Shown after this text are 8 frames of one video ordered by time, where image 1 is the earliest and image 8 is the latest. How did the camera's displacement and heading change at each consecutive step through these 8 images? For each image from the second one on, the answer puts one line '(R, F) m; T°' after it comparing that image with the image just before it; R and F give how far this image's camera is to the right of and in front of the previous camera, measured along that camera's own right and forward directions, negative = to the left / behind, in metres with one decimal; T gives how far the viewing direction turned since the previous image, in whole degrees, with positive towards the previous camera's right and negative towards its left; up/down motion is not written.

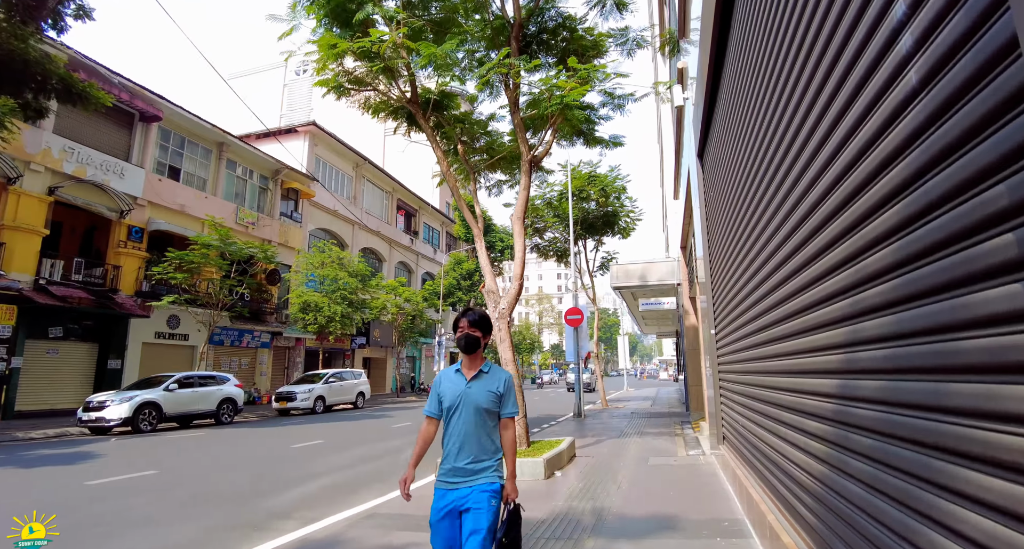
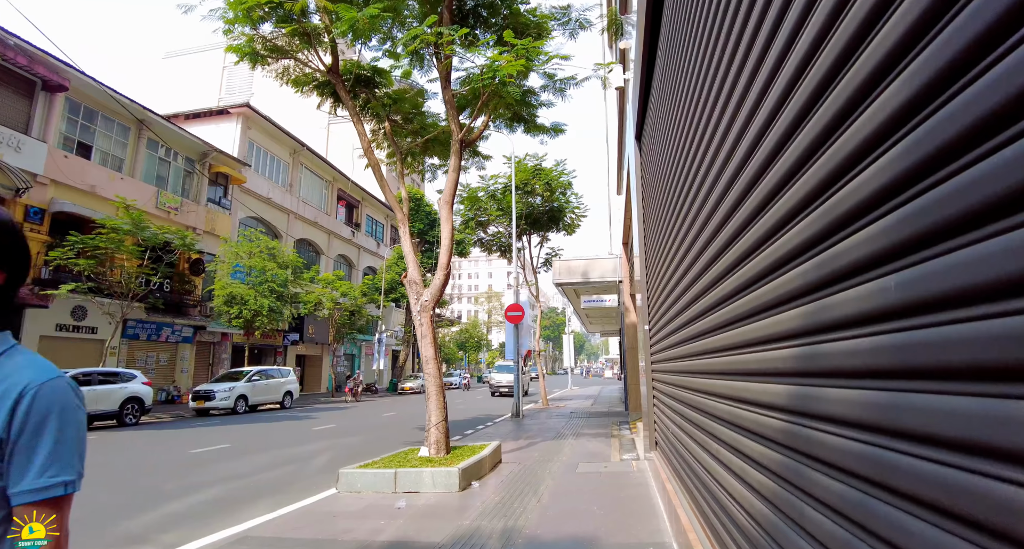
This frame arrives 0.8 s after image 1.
(+0.3, +0.6) m; +5°
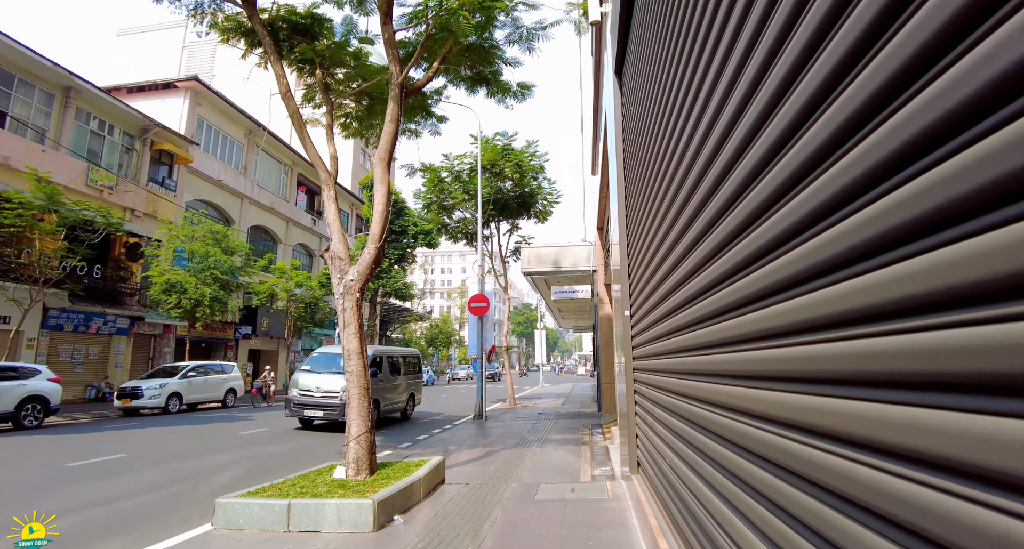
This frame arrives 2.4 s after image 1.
(+0.3, +1.4) m; +3°
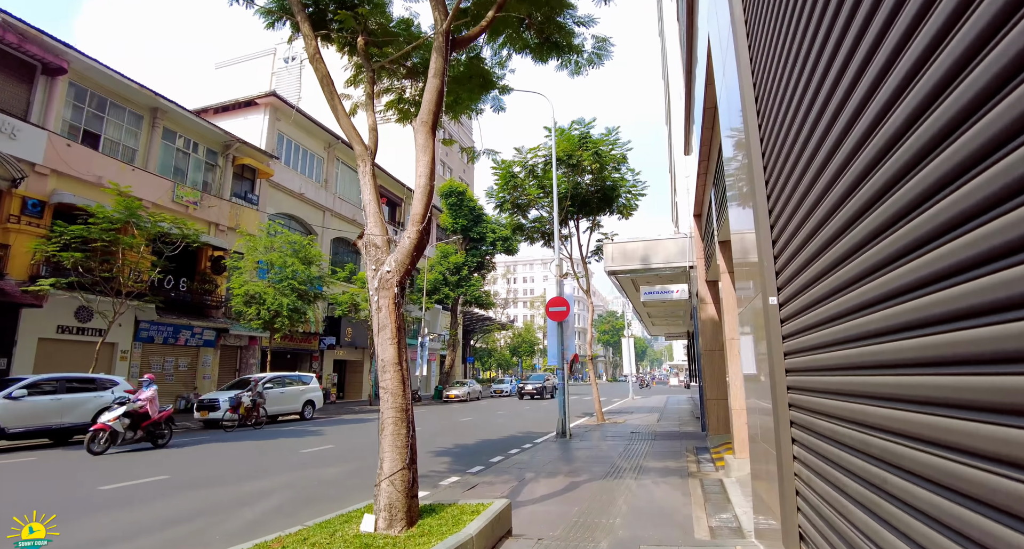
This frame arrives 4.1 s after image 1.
(0.0, +1.4) m; -9°
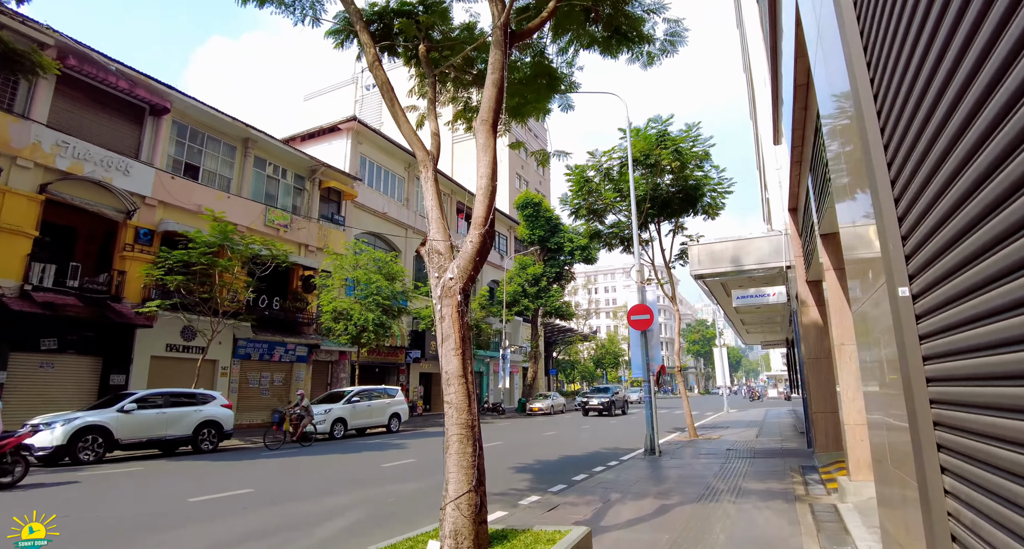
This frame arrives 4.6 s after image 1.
(+0.1, +0.4) m; -8°
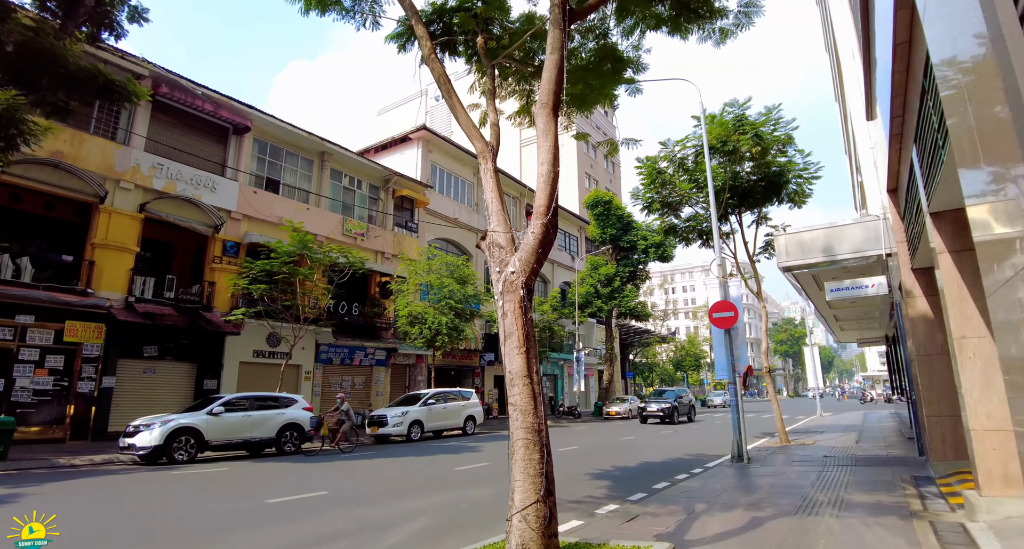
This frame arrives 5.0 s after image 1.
(0.0, +0.3) m; -7°
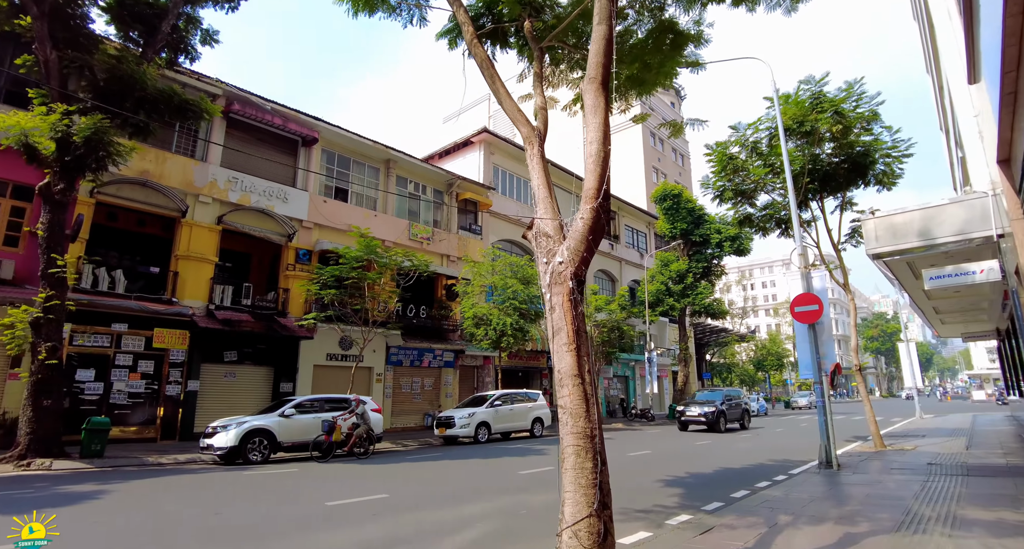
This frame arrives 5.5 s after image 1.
(+0.1, +0.3) m; -7°
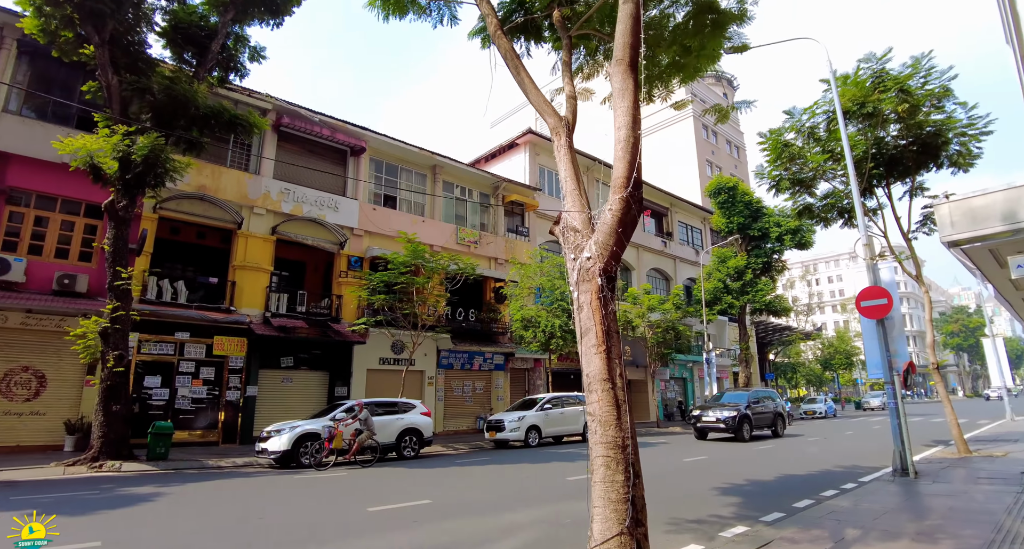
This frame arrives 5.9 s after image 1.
(+0.2, +0.2) m; -5°
